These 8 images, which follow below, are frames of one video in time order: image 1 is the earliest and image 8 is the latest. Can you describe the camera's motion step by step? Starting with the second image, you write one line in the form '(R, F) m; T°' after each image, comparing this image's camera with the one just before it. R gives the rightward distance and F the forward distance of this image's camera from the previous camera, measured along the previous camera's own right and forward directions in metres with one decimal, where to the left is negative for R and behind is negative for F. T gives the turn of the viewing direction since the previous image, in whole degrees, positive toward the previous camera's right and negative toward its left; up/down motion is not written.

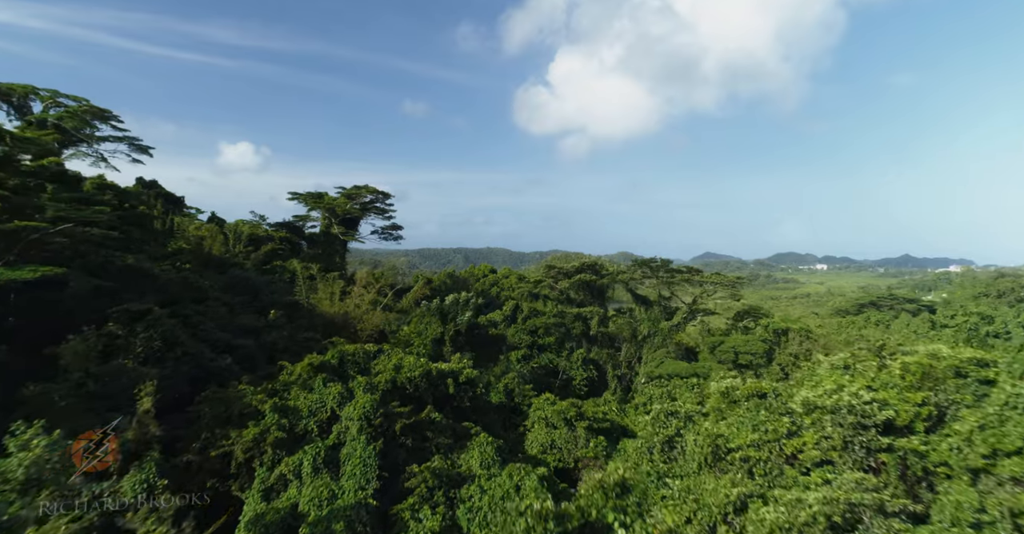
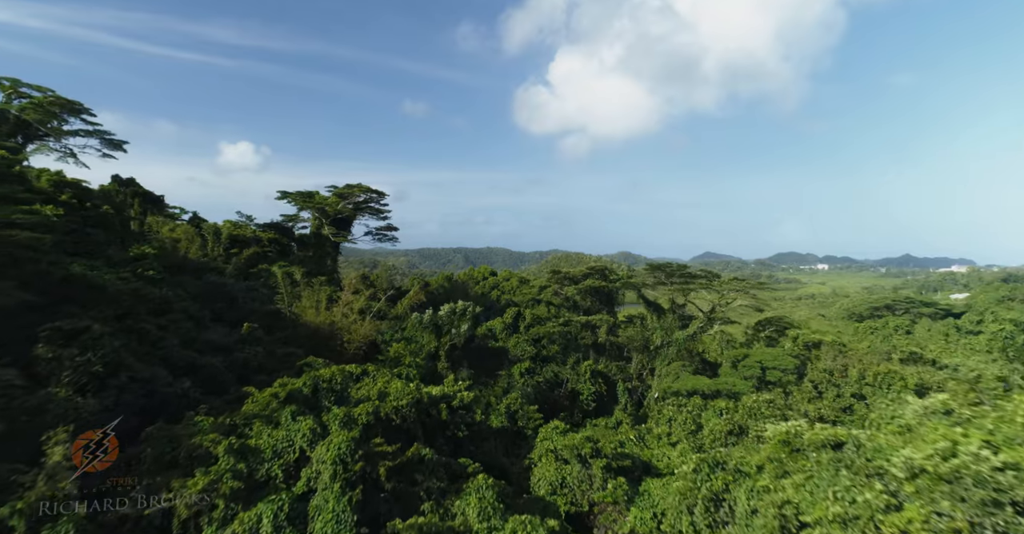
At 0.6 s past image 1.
(-0.1, +1.6) m; 0°
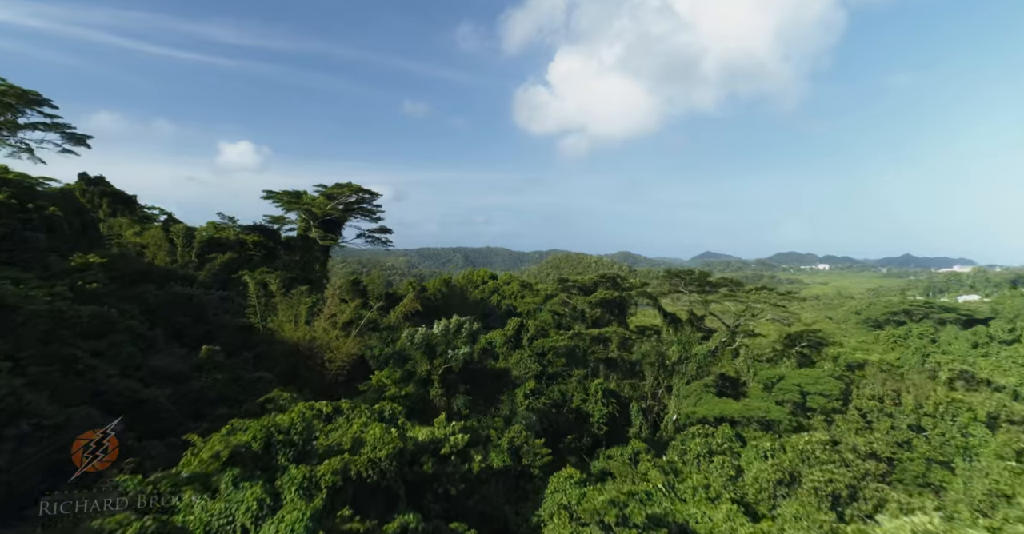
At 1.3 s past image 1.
(-0.1, +1.9) m; 0°
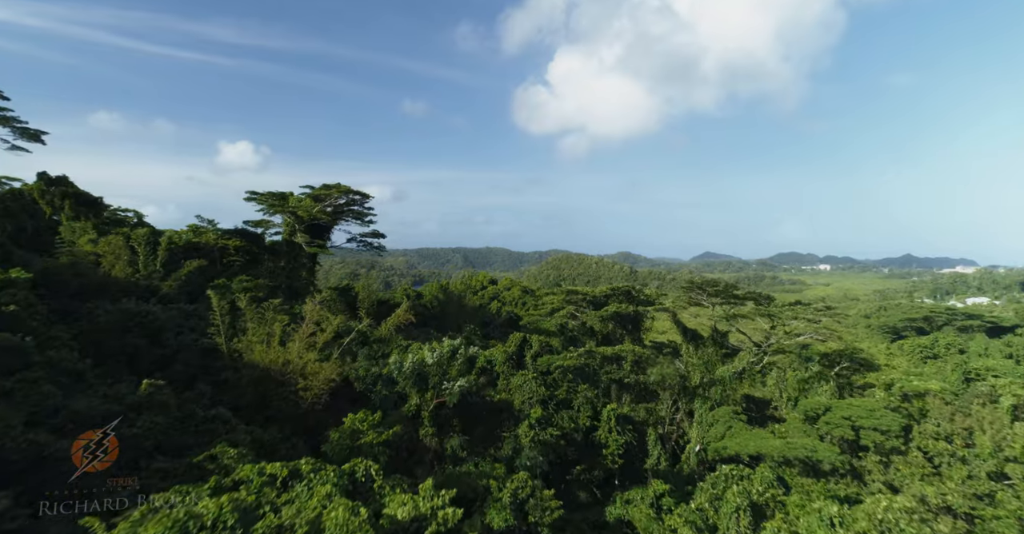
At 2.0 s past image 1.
(-0.1, +2.0) m; 0°
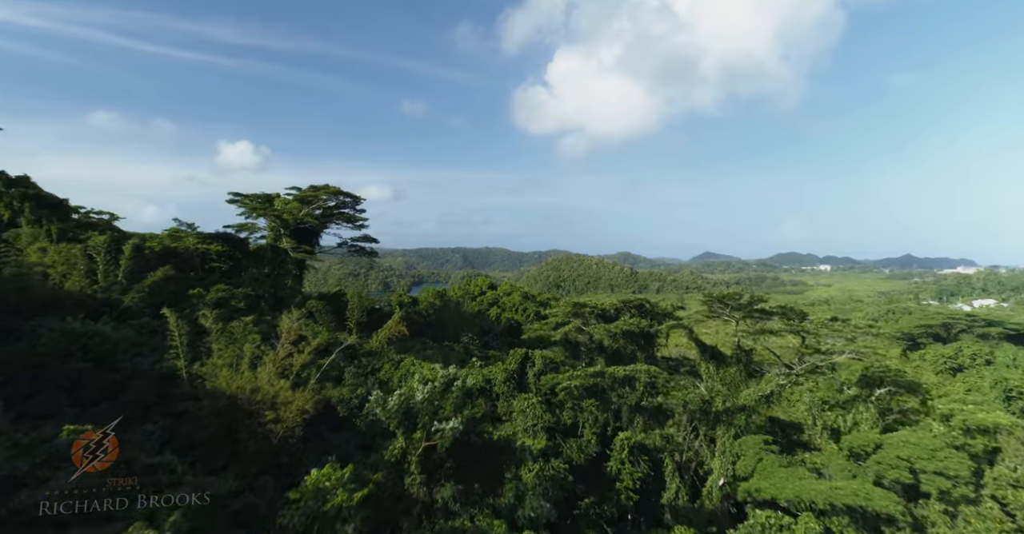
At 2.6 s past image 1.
(-0.1, +1.7) m; 0°
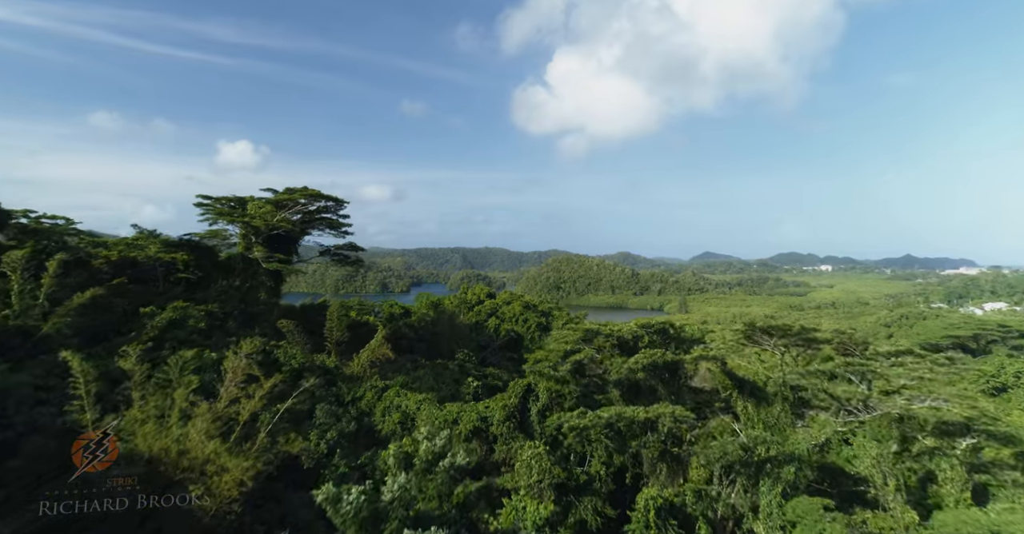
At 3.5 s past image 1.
(0.0, +2.6) m; 0°
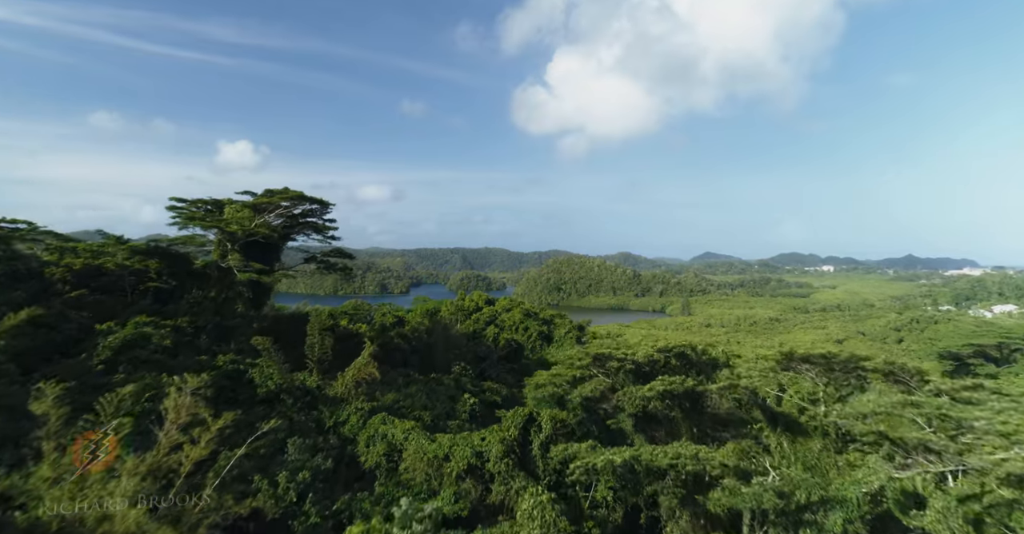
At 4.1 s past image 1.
(0.0, +1.7) m; 0°
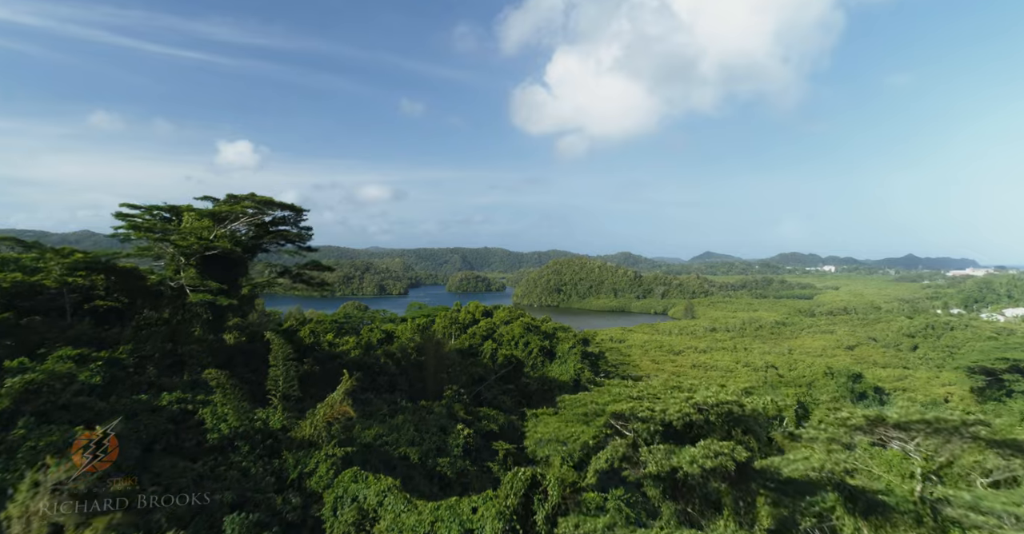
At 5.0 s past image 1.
(0.0, +2.6) m; 0°
